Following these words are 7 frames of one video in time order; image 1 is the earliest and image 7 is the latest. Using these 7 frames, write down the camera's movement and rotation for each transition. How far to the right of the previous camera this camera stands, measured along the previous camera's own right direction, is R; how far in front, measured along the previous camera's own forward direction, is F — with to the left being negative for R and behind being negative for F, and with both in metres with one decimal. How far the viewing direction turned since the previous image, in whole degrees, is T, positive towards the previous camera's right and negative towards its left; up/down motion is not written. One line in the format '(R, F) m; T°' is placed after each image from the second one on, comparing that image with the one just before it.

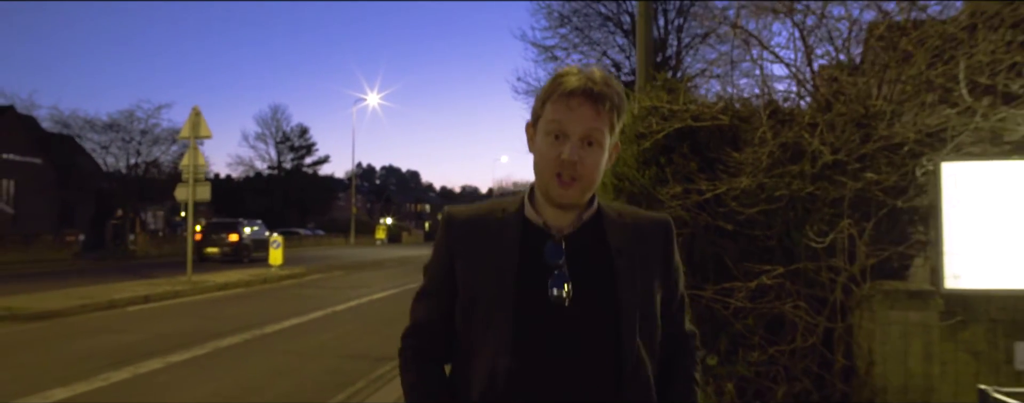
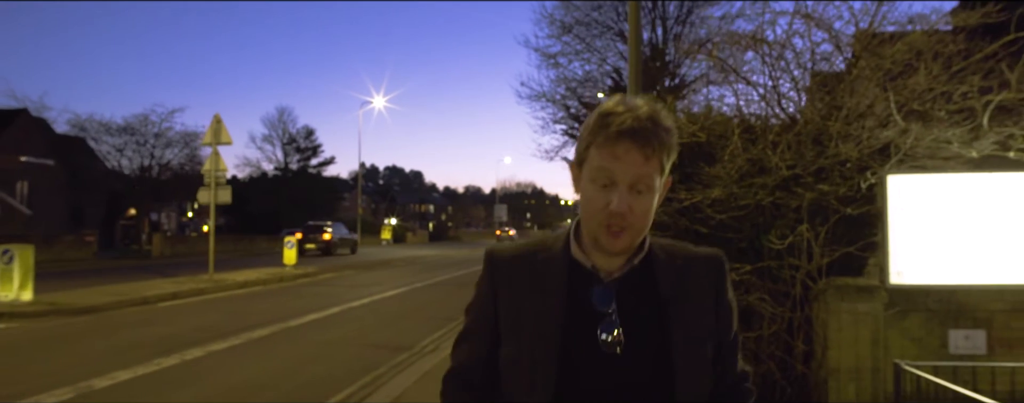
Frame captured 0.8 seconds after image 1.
(0.0, -0.9) m; 0°
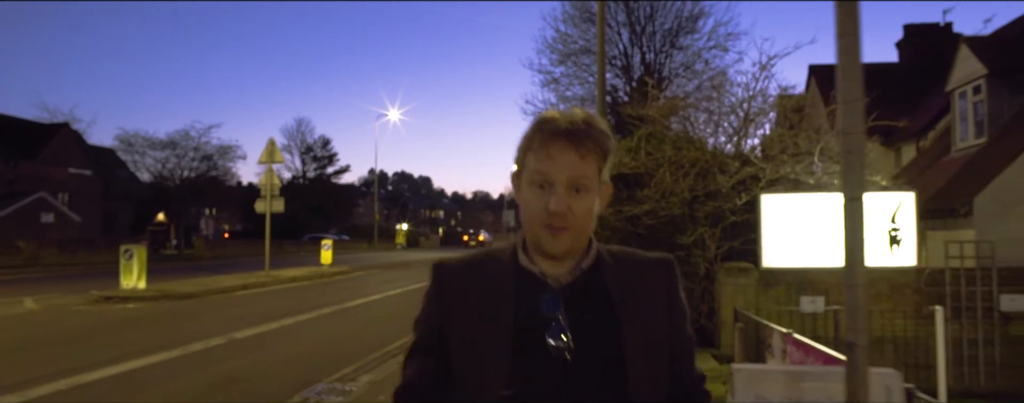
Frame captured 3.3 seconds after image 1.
(+0.1, -3.4) m; -1°
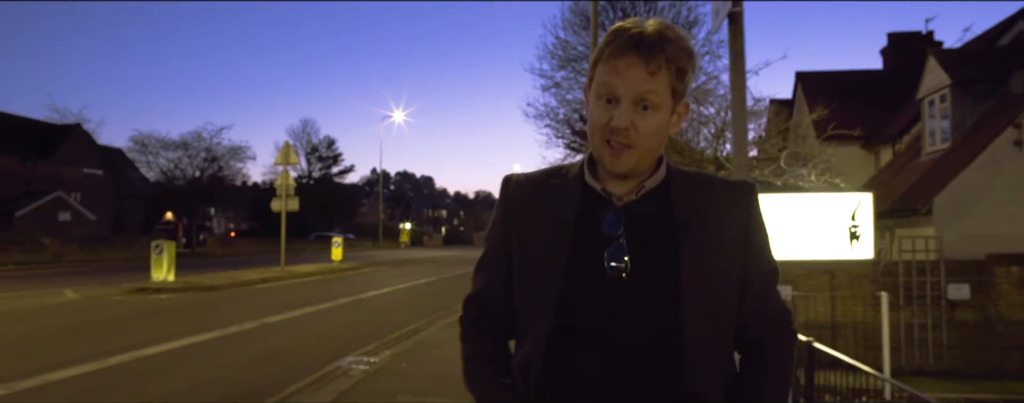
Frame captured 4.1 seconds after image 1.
(0.0, -1.2) m; 0°
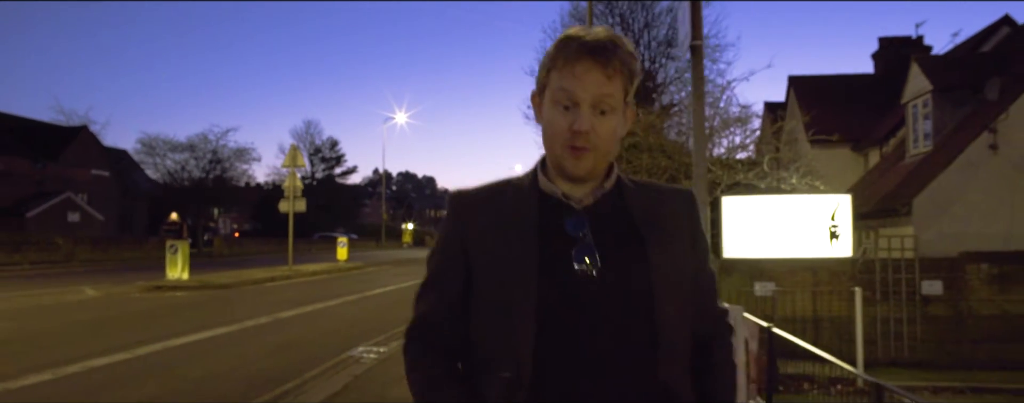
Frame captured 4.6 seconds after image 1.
(0.0, -0.7) m; 0°
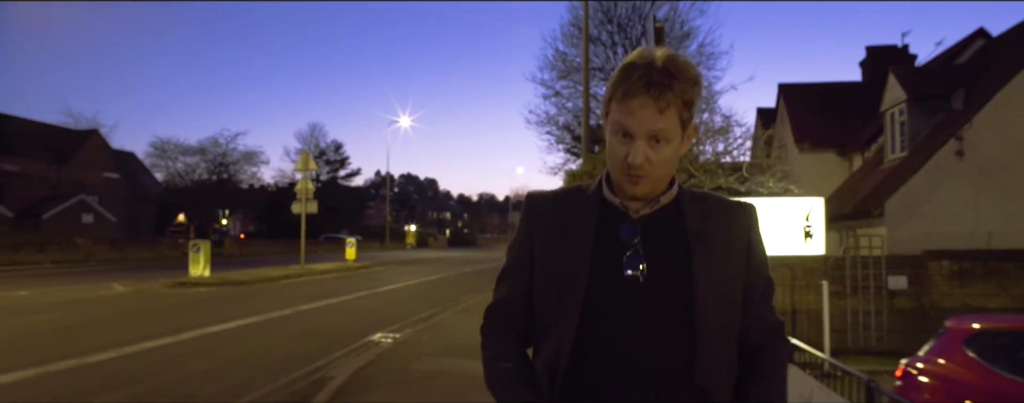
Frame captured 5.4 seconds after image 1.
(0.0, -1.1) m; 0°
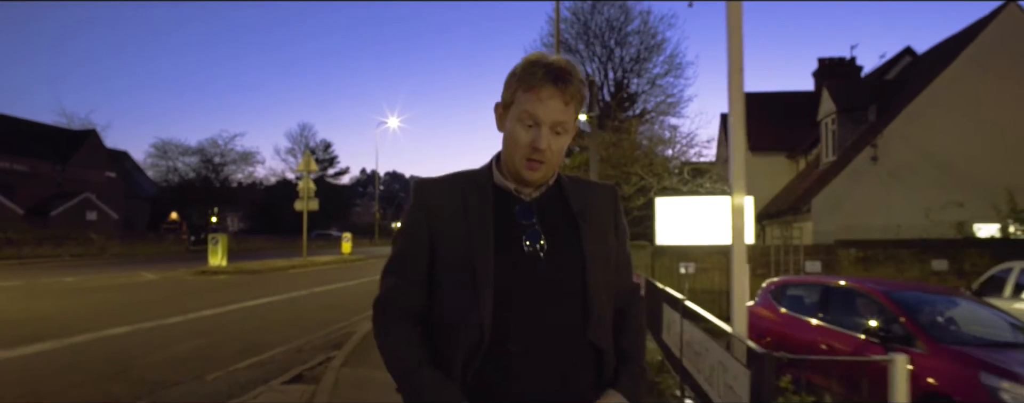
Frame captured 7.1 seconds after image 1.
(+0.1, -2.5) m; +1°
